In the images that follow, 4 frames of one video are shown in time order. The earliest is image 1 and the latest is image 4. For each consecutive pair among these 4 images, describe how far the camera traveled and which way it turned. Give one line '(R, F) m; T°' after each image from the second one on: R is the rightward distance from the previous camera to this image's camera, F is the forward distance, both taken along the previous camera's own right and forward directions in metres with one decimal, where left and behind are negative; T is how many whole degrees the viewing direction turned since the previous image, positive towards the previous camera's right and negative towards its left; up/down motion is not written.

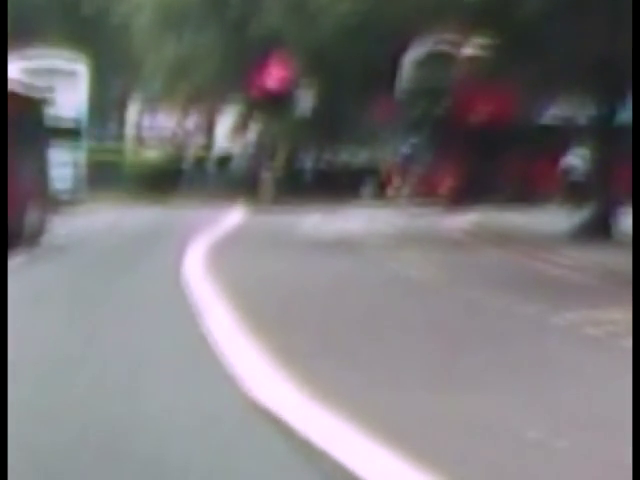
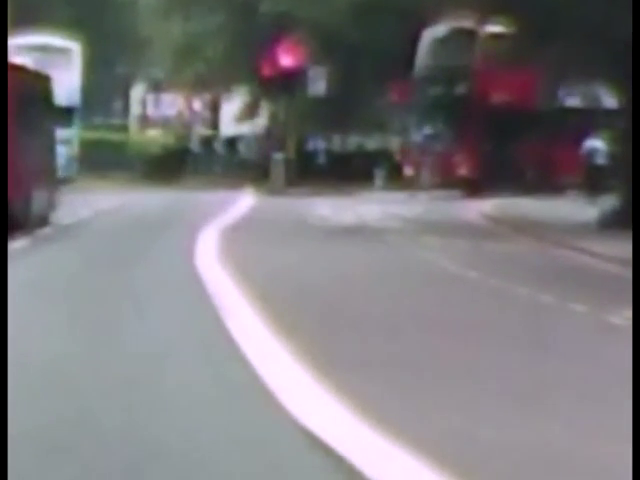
(-0.2, +1.4) m; 0°
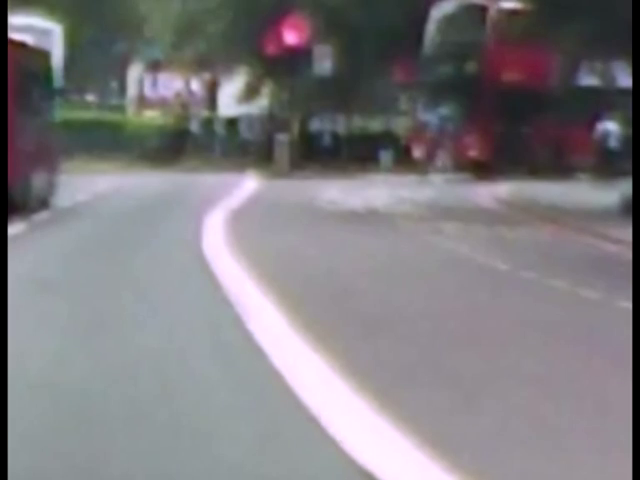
(-0.2, +1.1) m; 0°
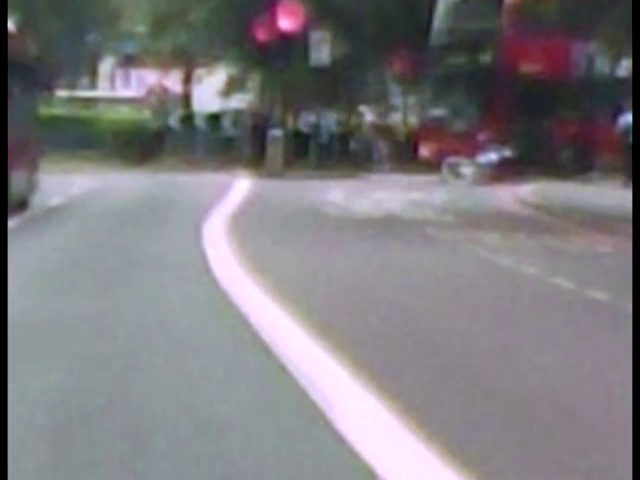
(-0.5, +2.9) m; +1°
